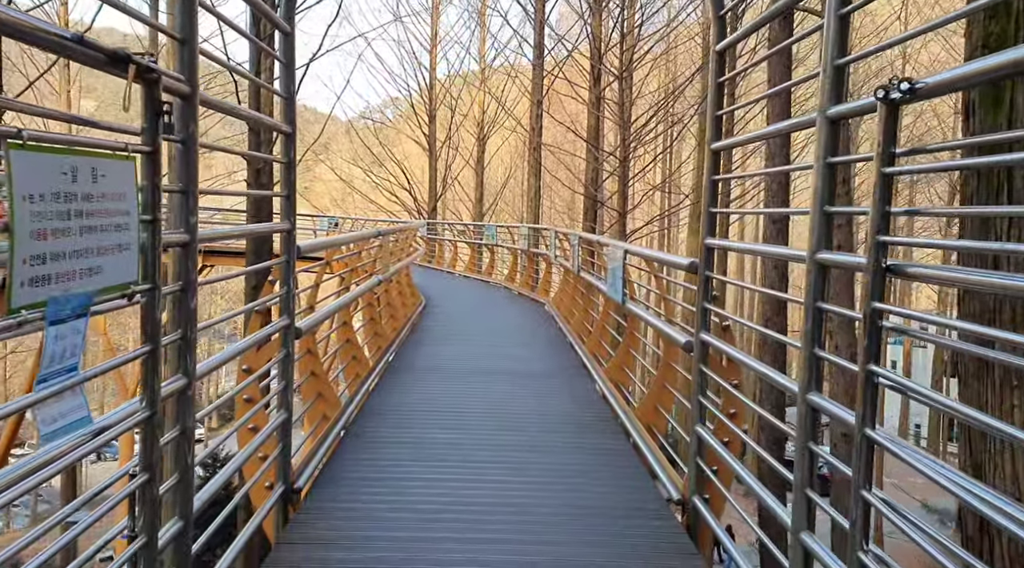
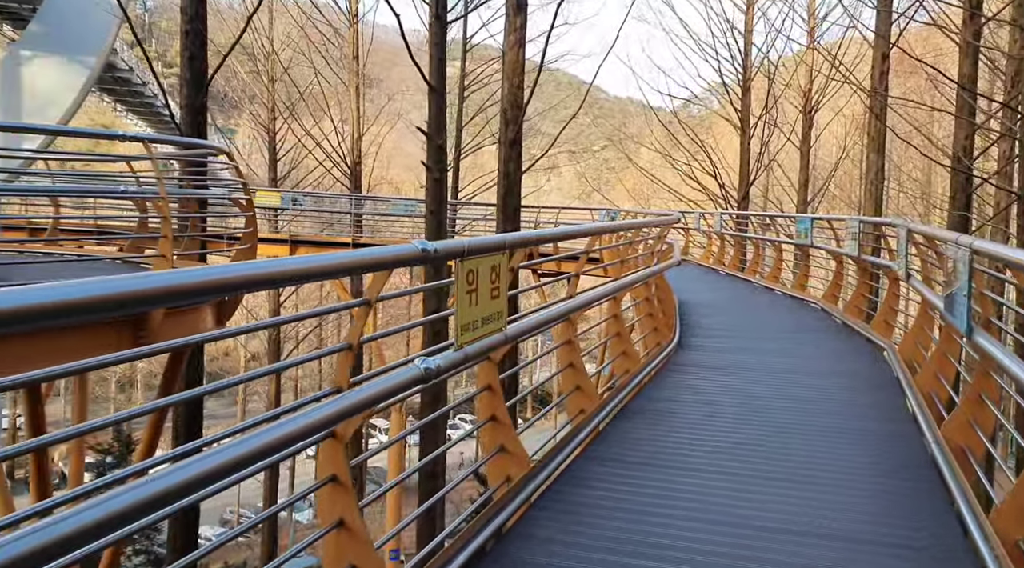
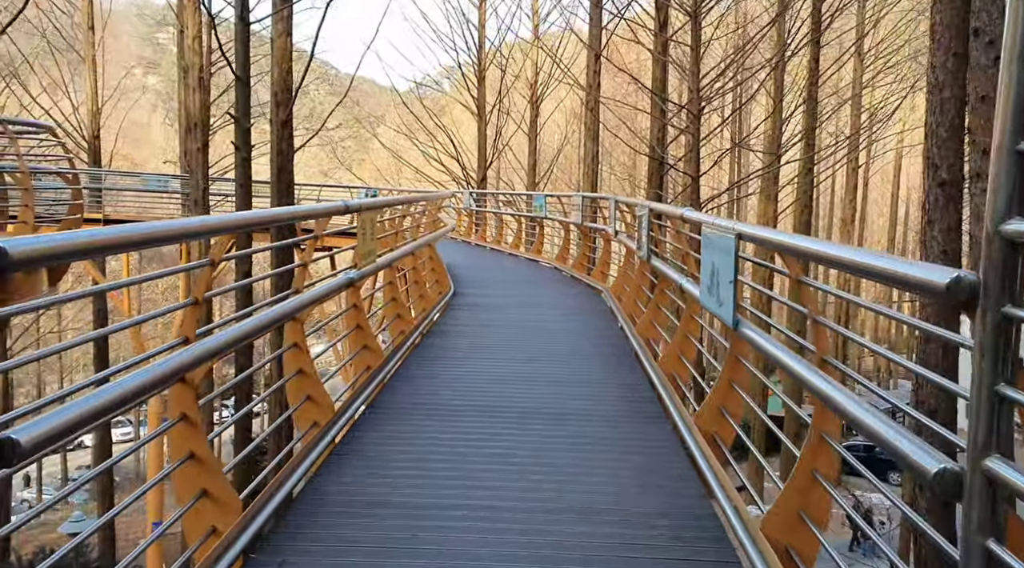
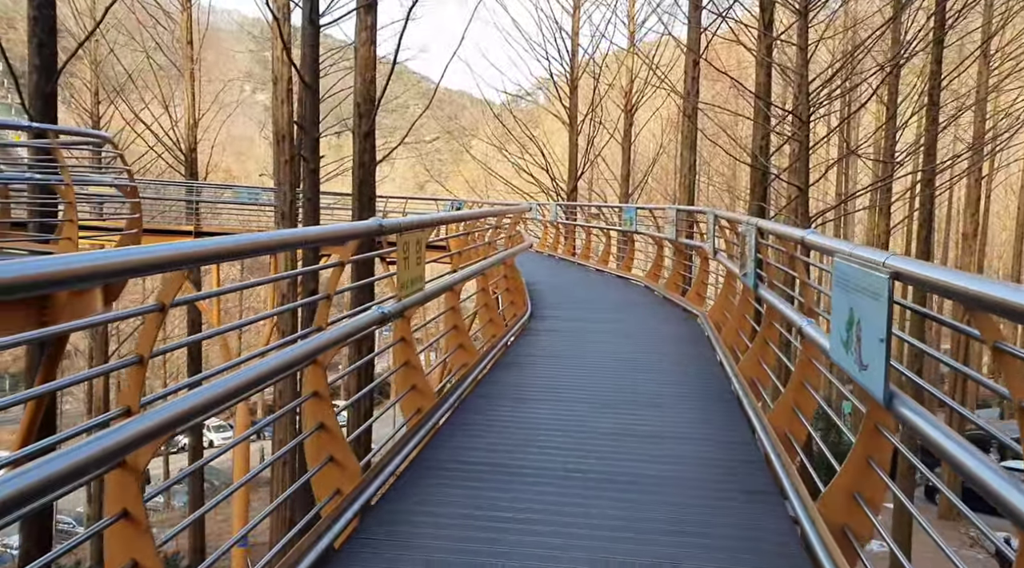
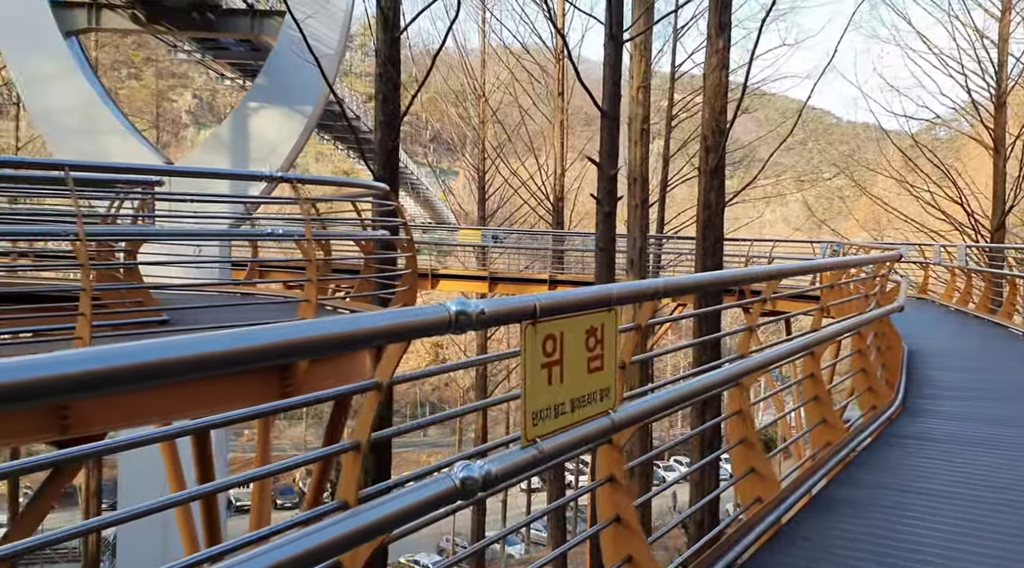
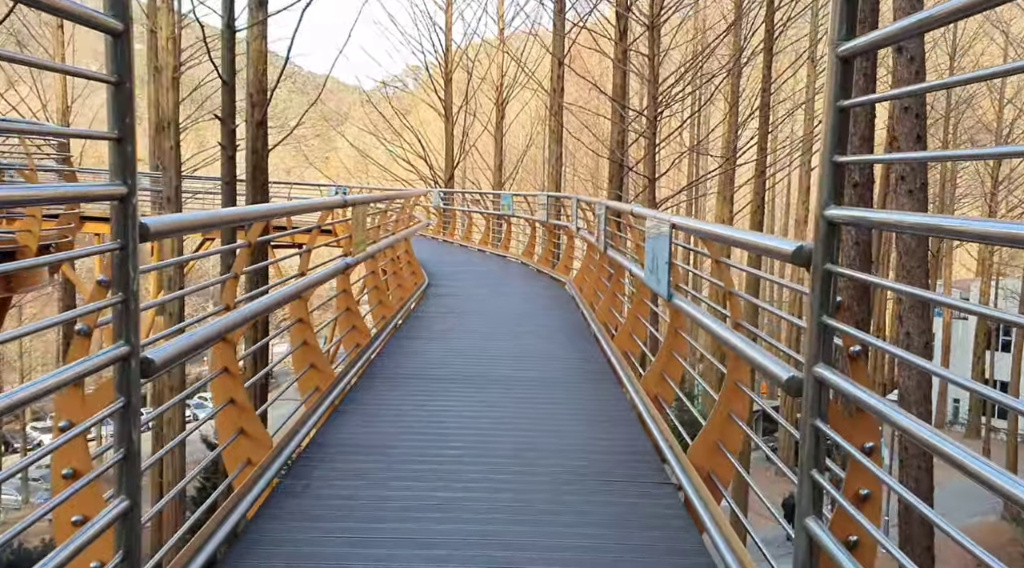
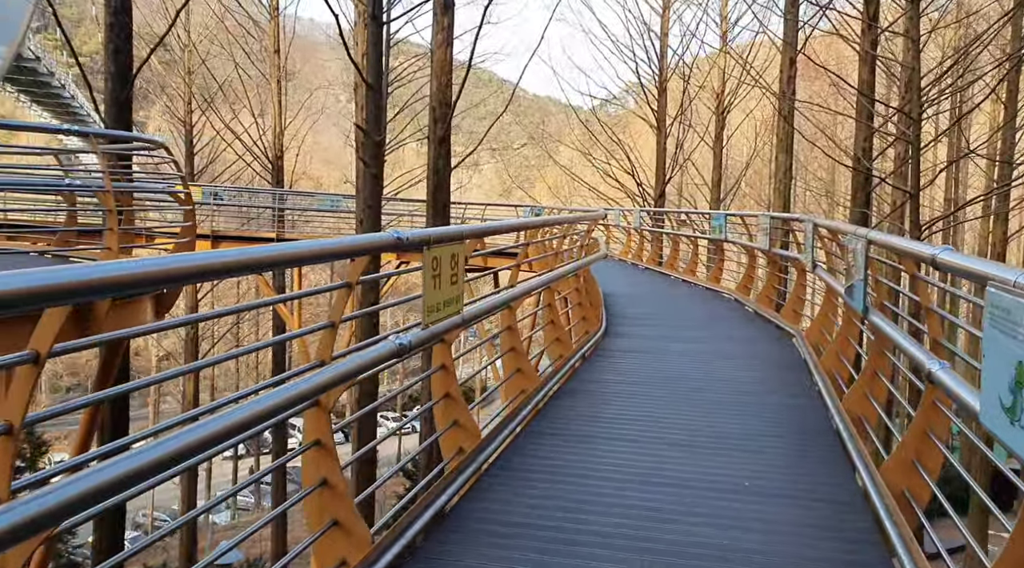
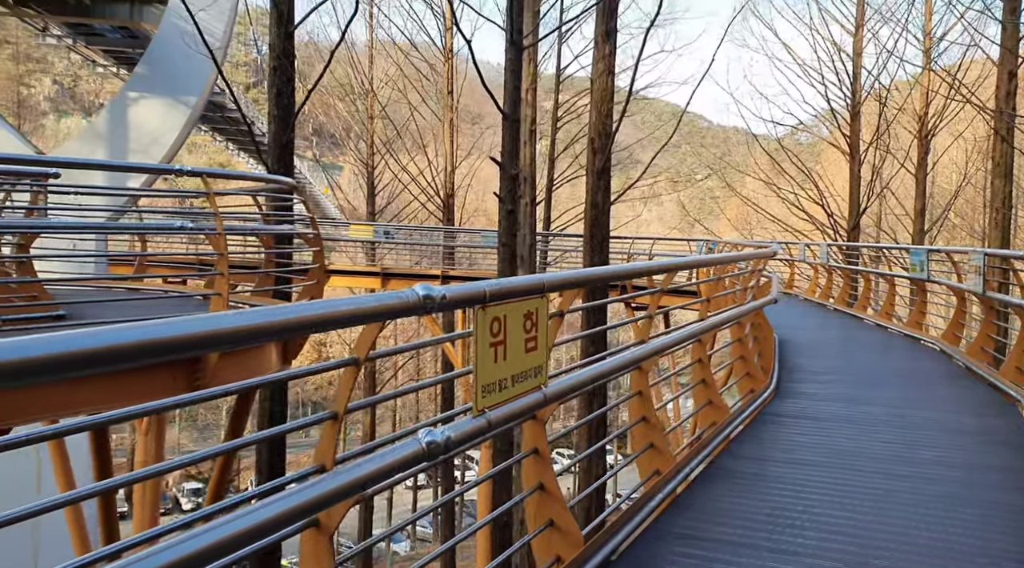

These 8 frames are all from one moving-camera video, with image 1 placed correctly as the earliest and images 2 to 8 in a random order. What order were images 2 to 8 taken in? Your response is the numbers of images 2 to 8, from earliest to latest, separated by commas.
6, 3, 4, 7, 2, 8, 5
